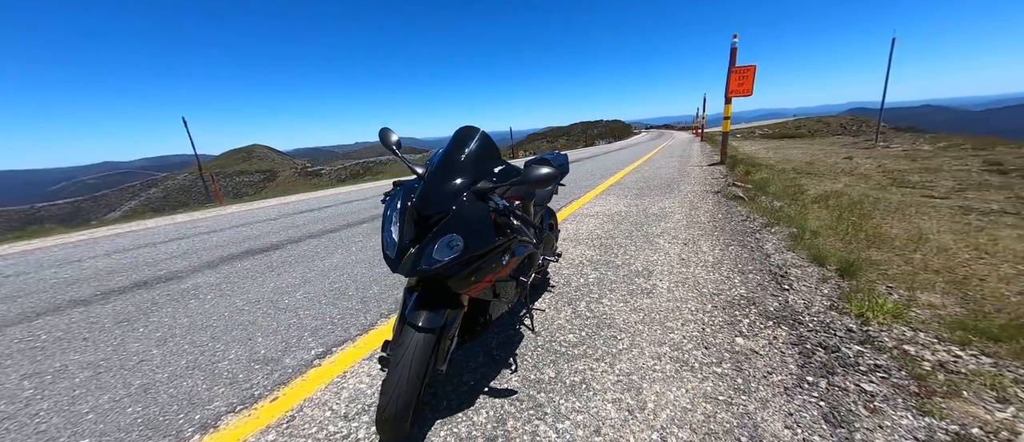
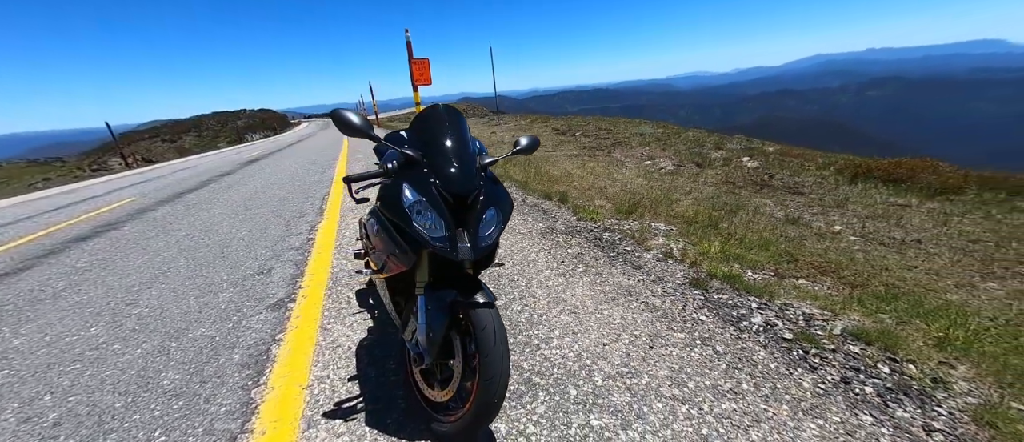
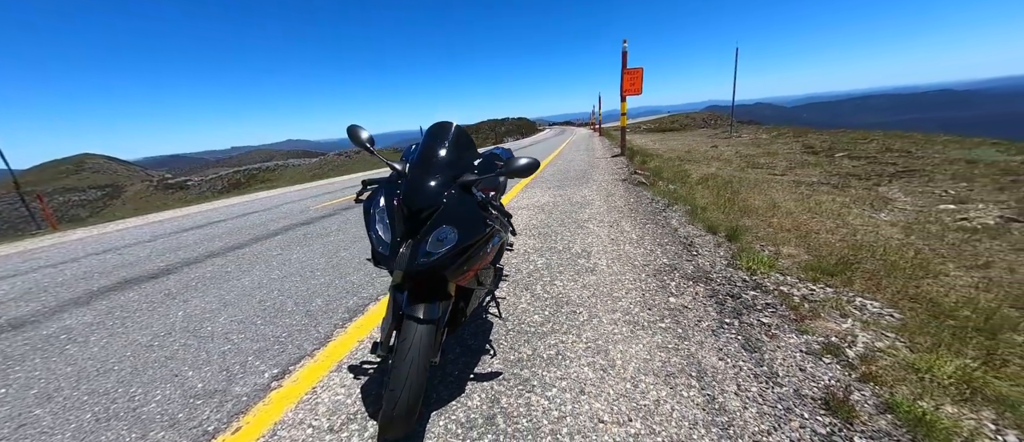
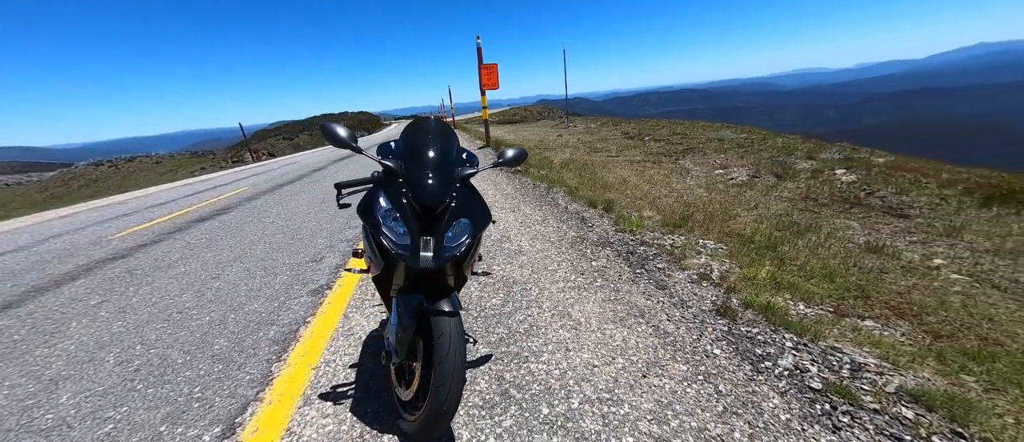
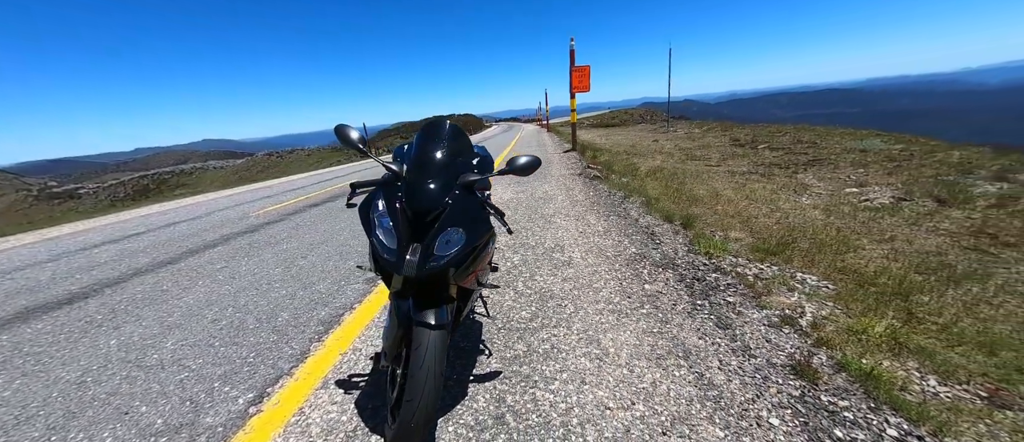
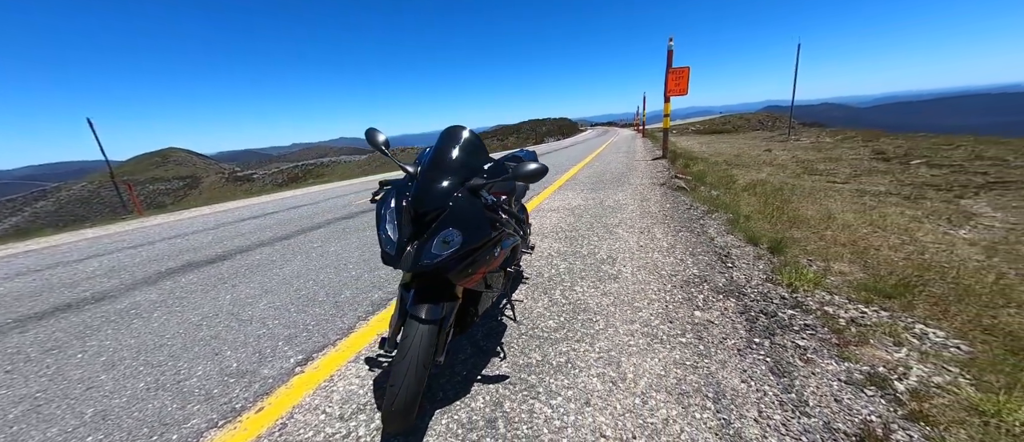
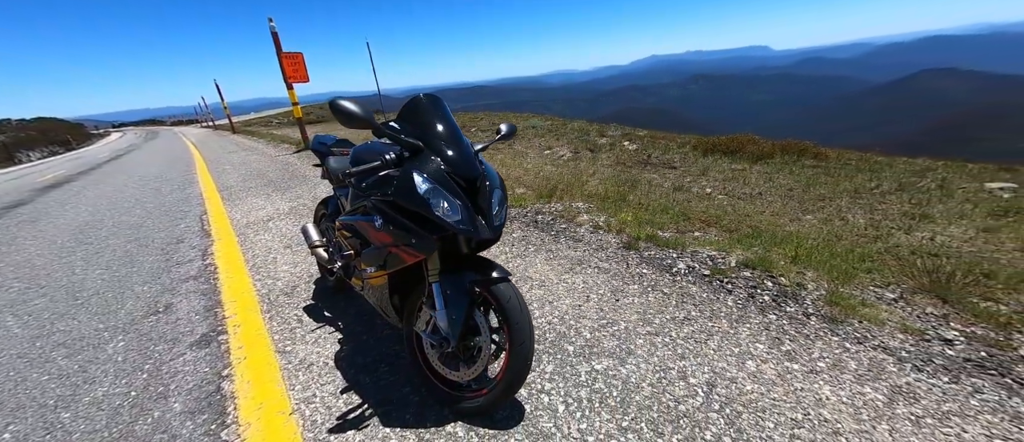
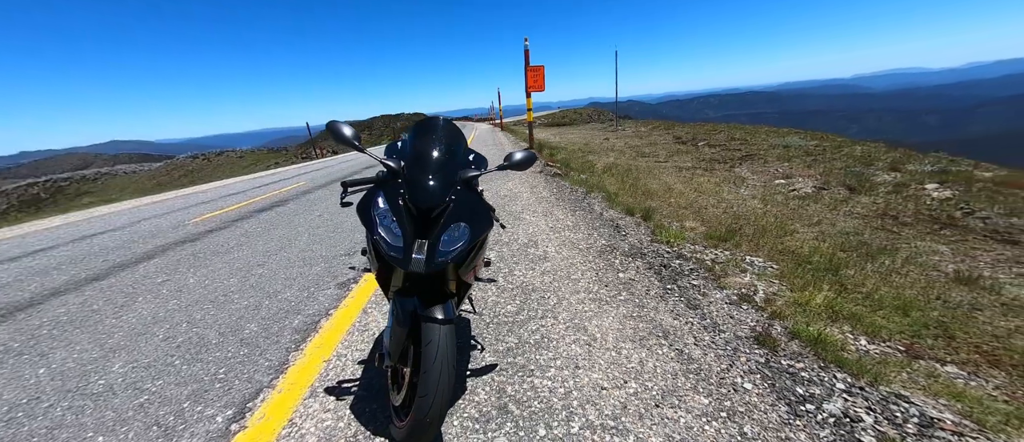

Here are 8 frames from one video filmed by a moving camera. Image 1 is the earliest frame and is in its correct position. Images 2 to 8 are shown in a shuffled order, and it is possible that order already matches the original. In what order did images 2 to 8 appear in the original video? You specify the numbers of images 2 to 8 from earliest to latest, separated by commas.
6, 3, 5, 8, 4, 2, 7
